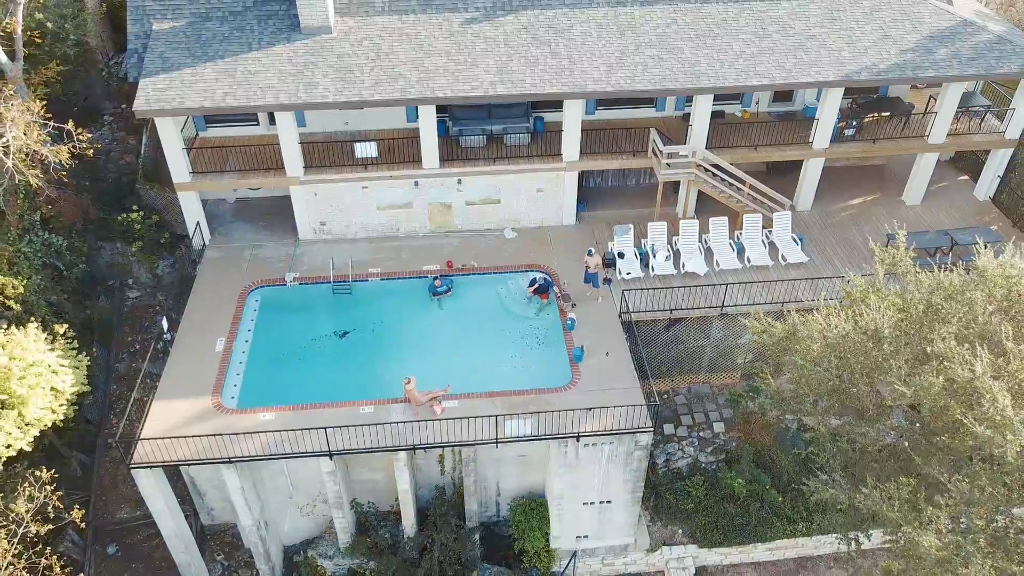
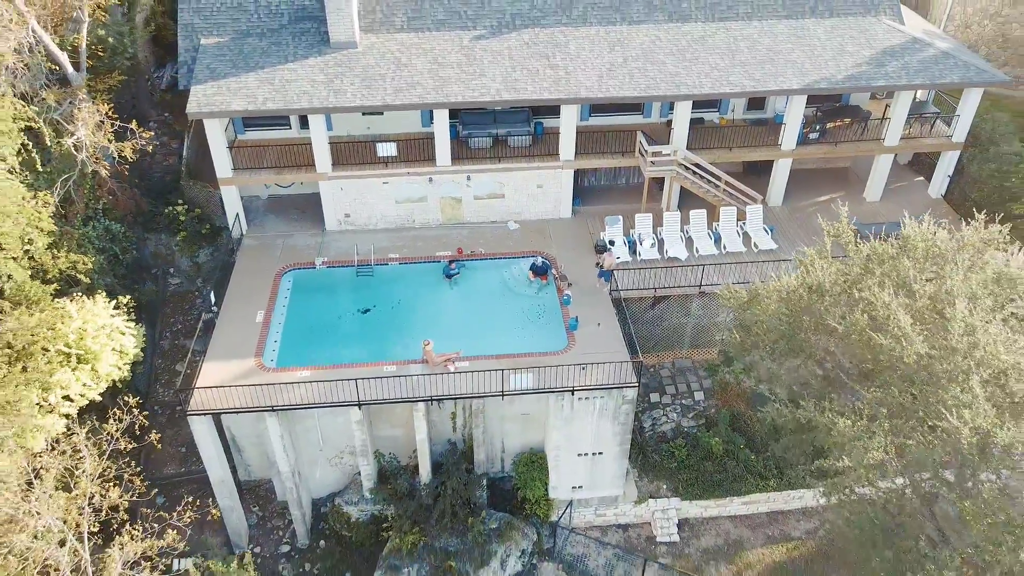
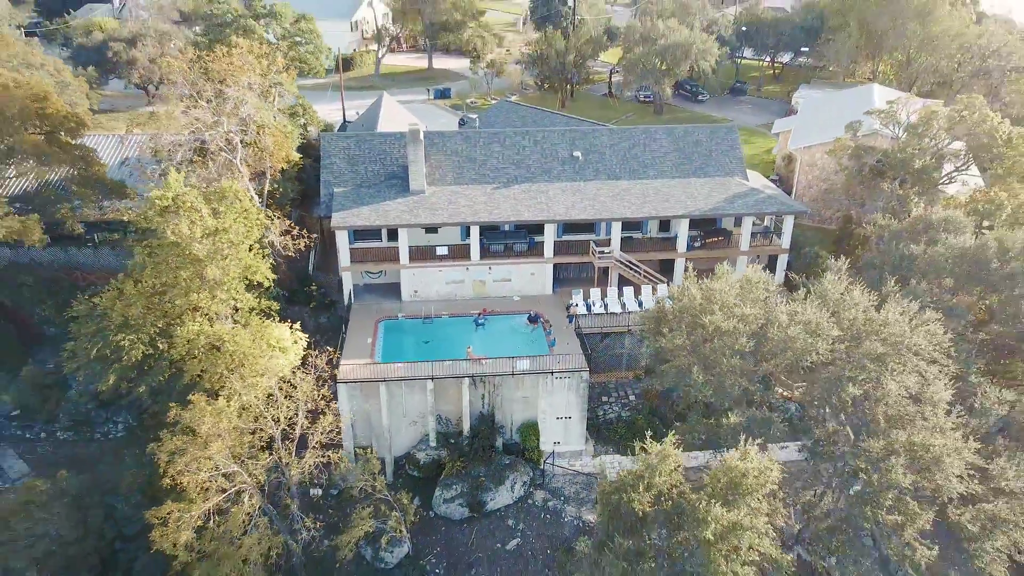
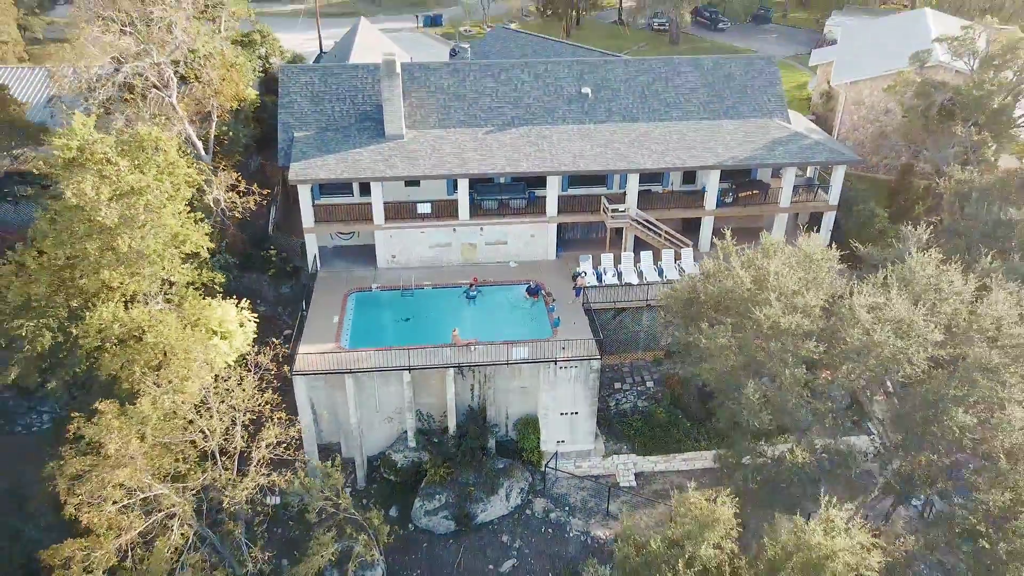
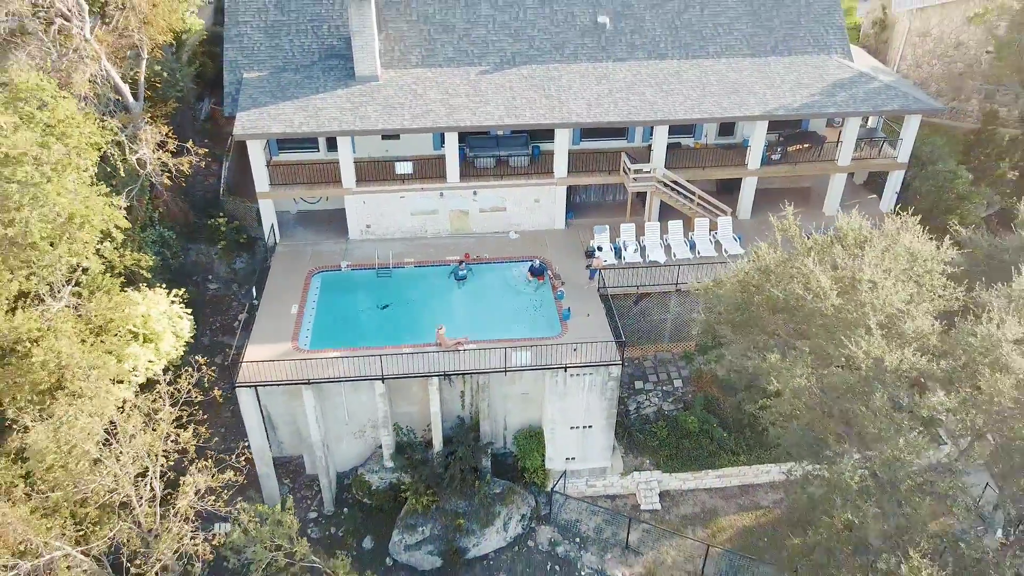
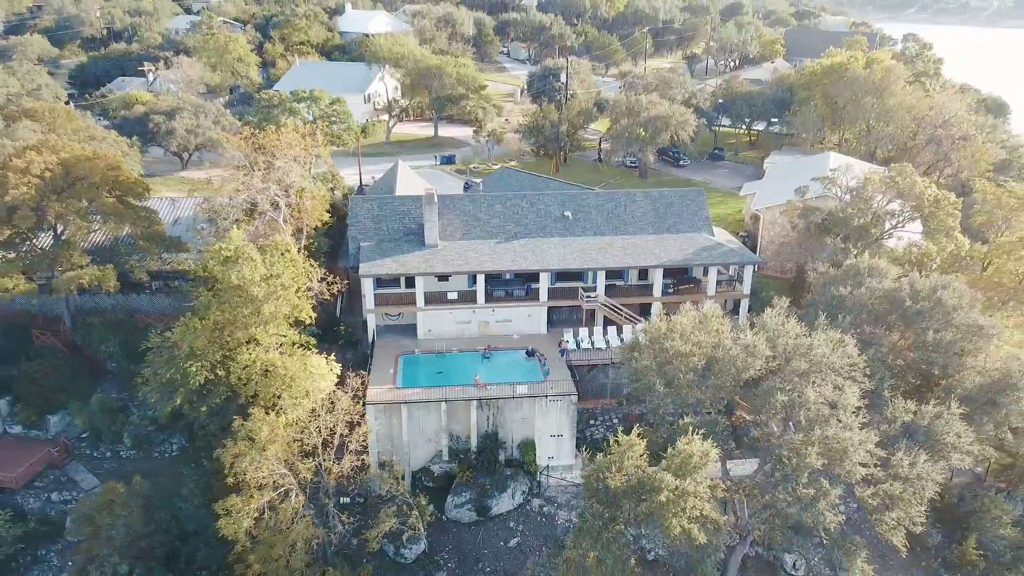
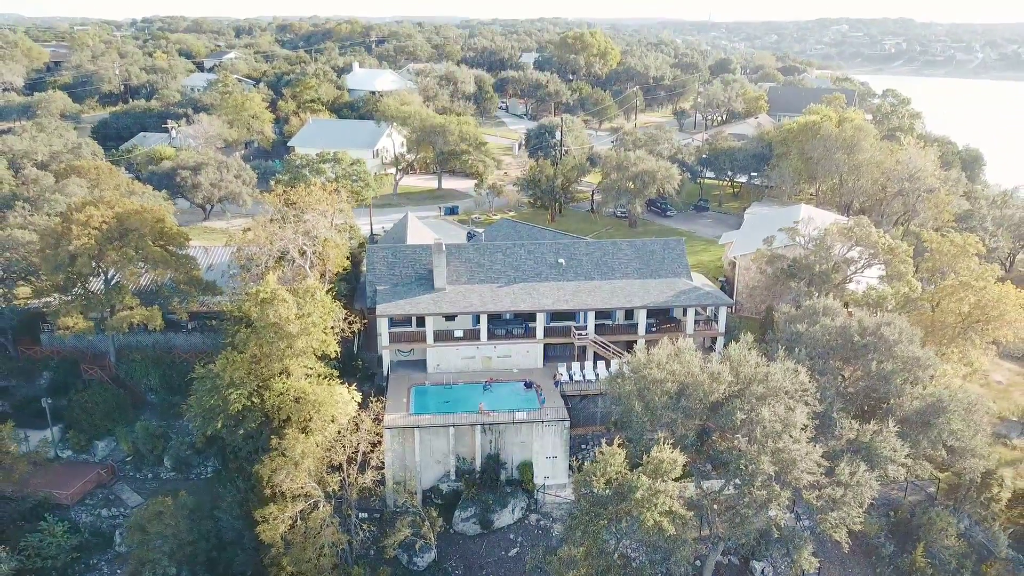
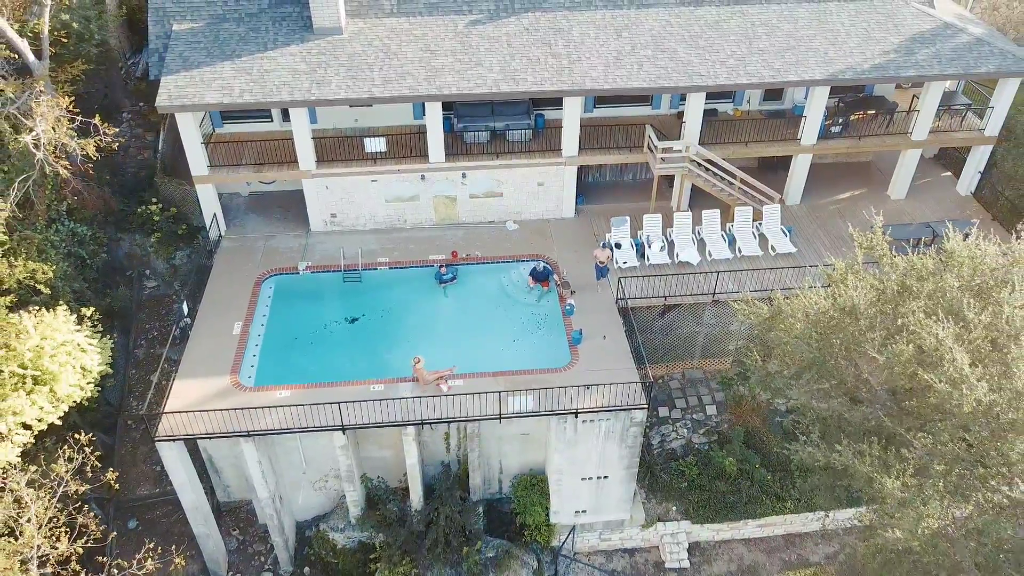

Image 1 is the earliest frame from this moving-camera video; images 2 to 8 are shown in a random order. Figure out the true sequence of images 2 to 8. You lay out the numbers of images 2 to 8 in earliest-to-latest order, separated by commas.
8, 2, 5, 4, 3, 6, 7
